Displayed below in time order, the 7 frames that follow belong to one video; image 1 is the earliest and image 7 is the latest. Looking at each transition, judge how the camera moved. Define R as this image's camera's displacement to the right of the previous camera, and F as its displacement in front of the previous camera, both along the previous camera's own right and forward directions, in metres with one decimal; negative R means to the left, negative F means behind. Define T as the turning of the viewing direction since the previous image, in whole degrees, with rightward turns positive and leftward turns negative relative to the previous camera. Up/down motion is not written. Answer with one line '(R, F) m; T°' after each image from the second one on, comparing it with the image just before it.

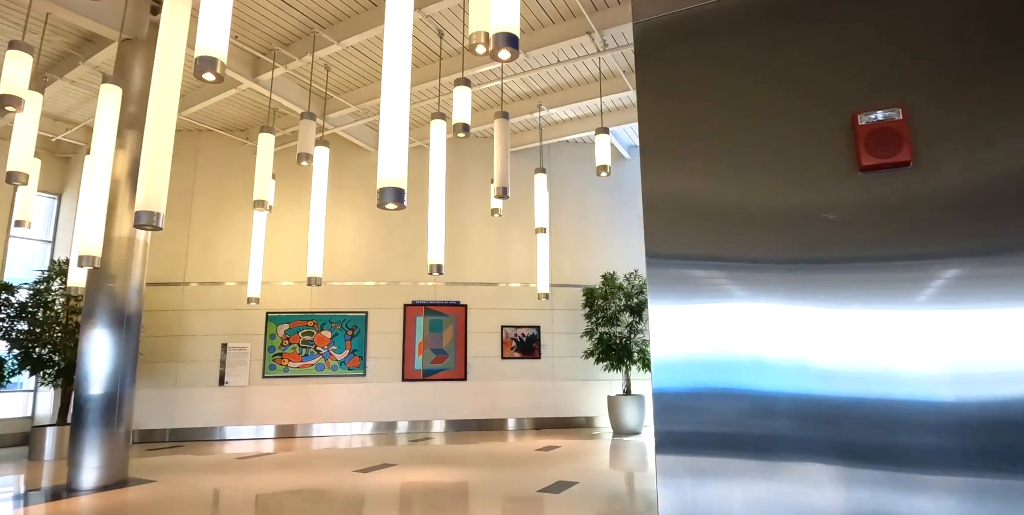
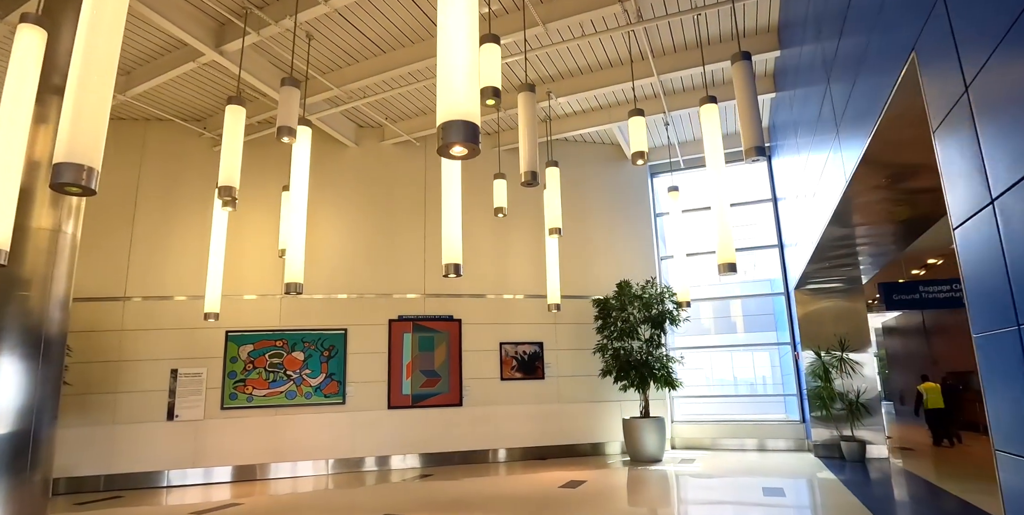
(-0.6, +1.0) m; +4°
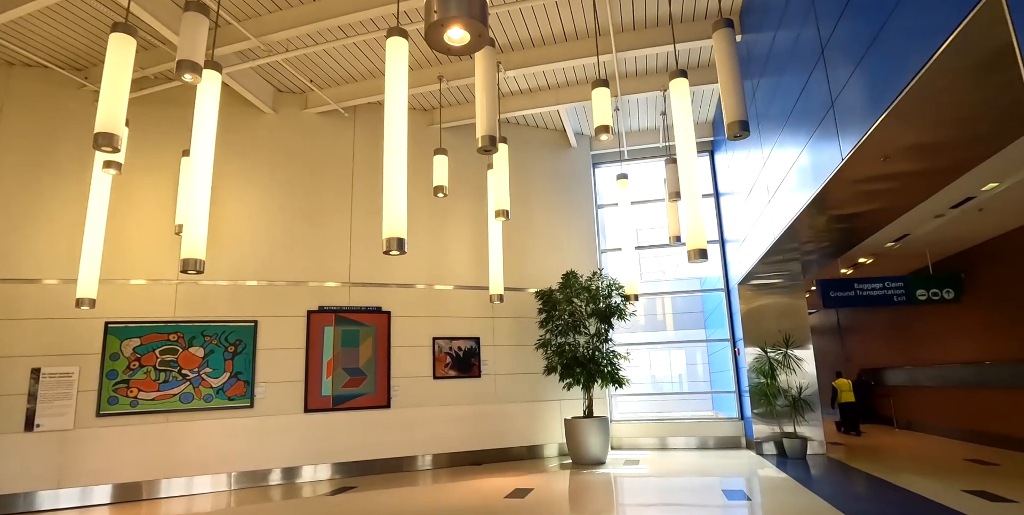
(-0.3, +0.7) m; +8°
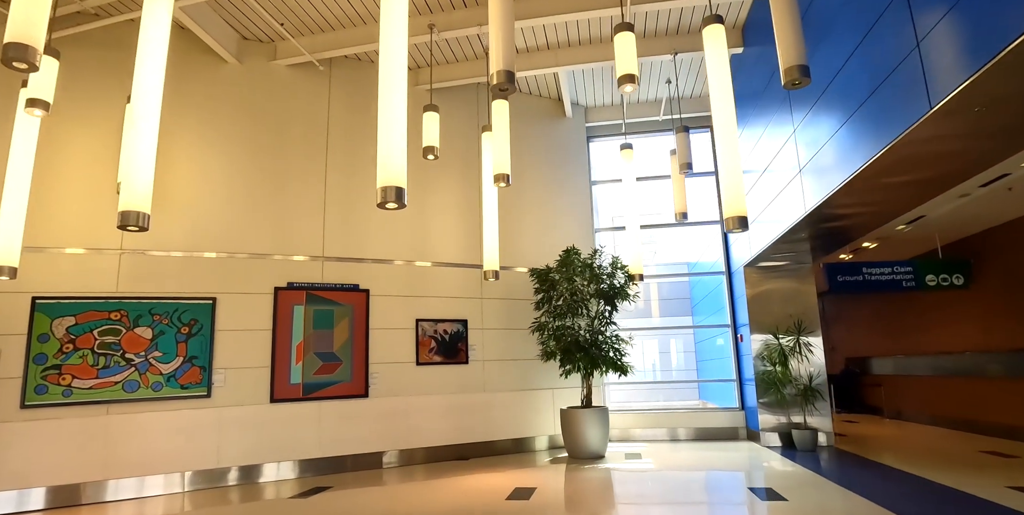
(-0.3, +0.7) m; +3°
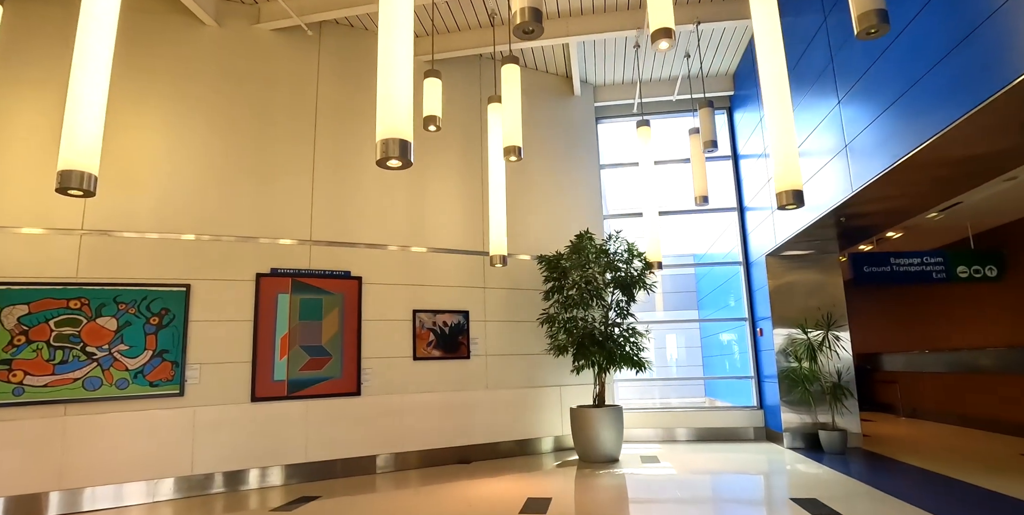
(-0.2, +0.6) m; +1°
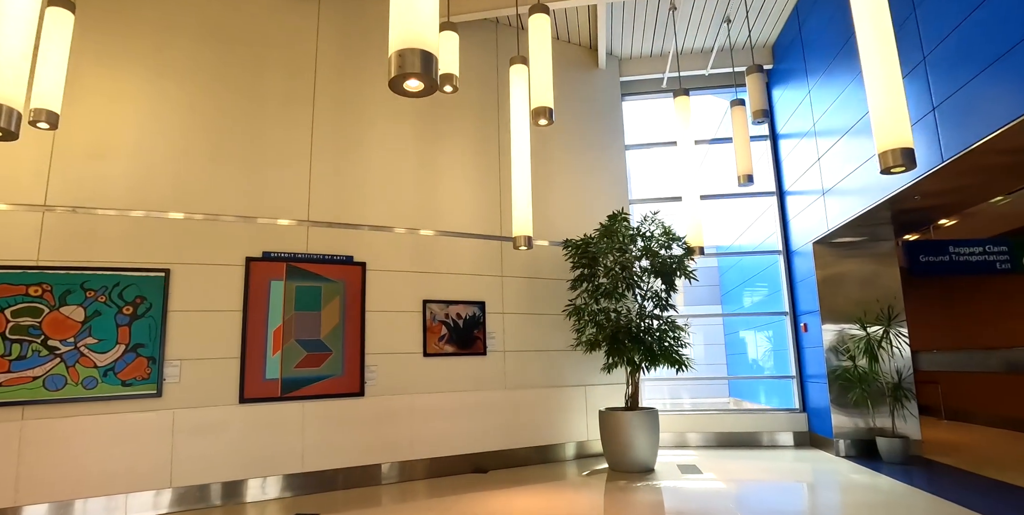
(-0.2, +0.7) m; 0°
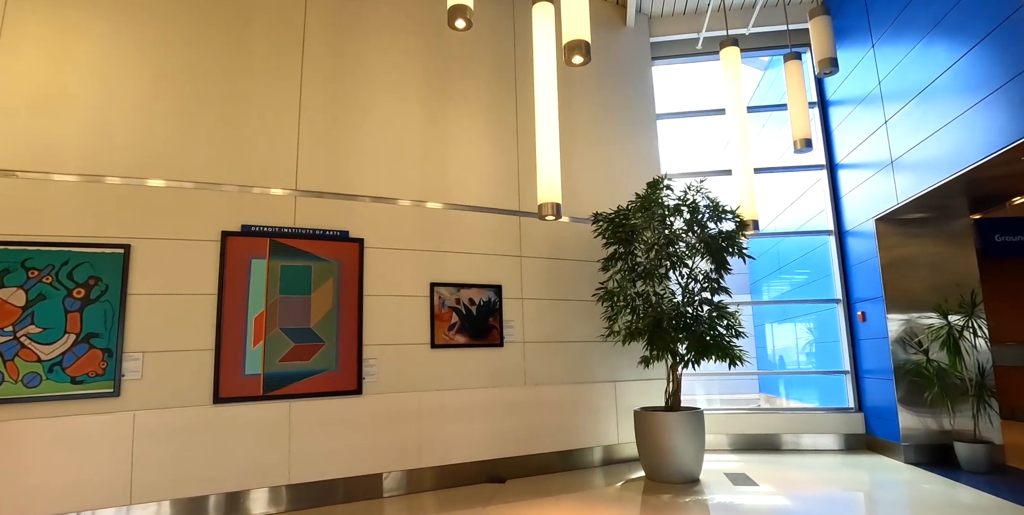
(-0.1, +0.8) m; -1°
